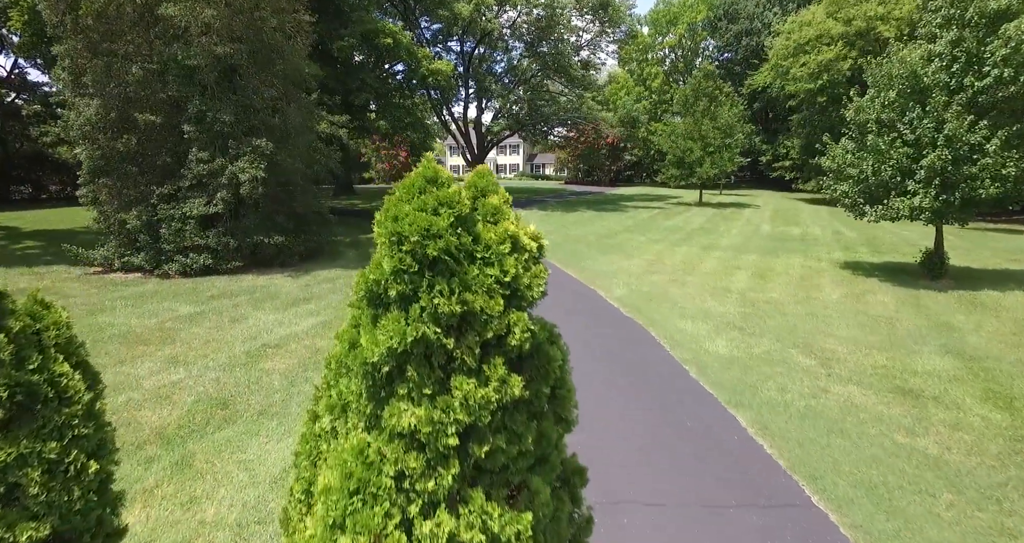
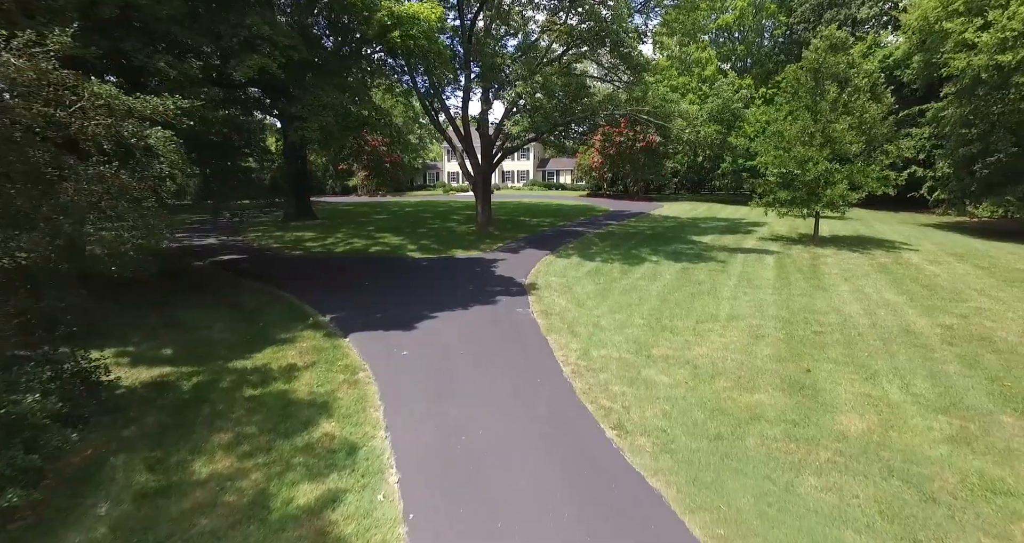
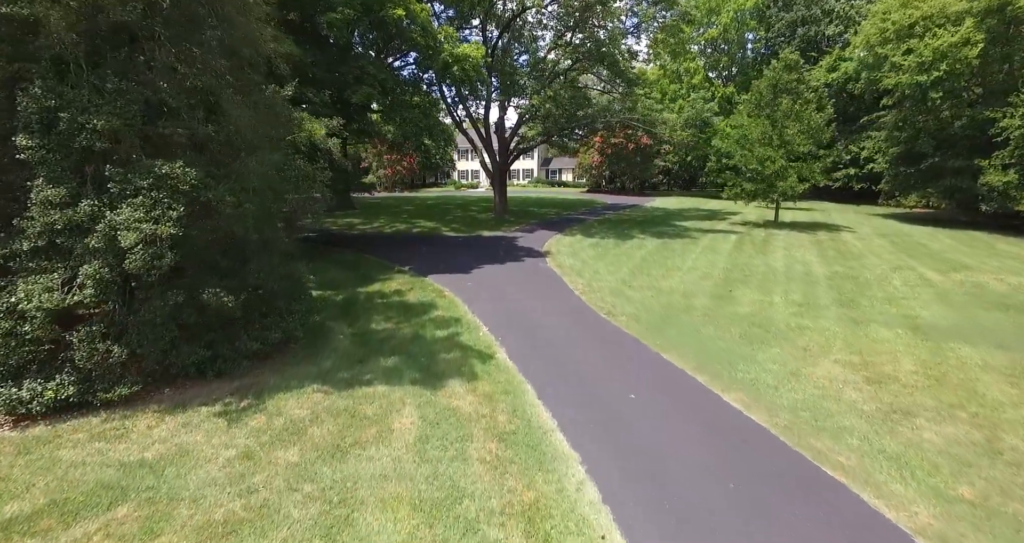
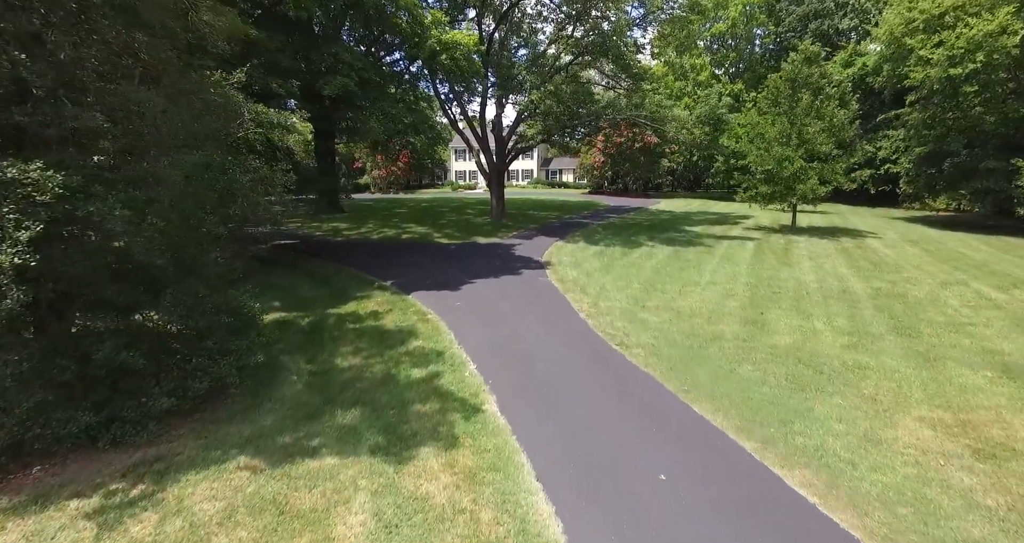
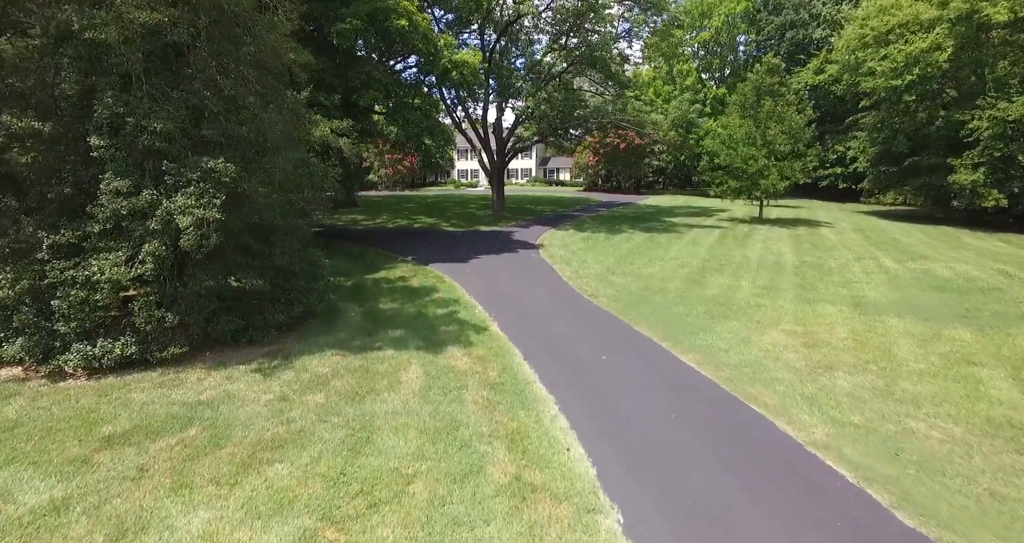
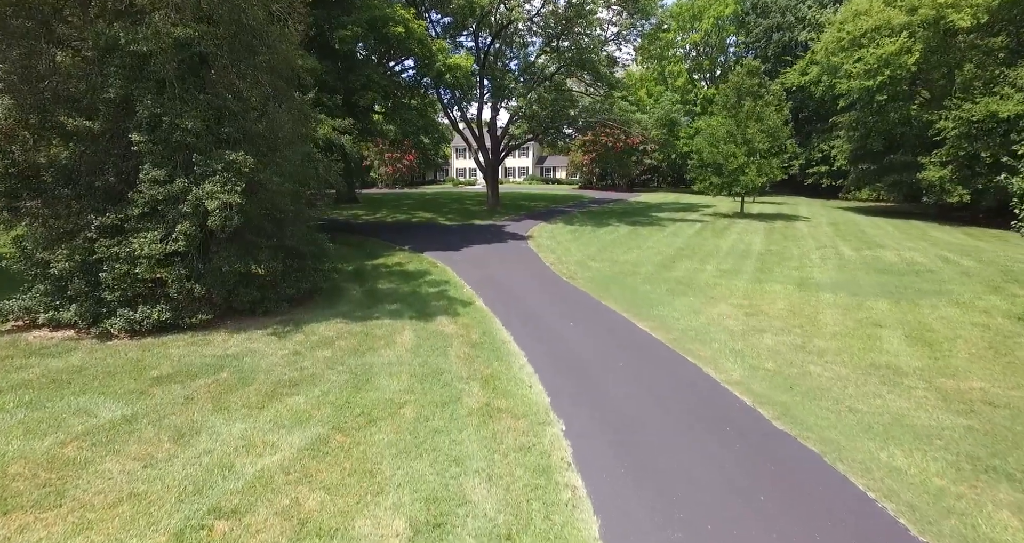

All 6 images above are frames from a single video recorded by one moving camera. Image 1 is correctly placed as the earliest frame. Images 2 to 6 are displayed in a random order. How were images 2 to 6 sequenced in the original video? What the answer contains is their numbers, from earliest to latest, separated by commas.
6, 5, 3, 4, 2
